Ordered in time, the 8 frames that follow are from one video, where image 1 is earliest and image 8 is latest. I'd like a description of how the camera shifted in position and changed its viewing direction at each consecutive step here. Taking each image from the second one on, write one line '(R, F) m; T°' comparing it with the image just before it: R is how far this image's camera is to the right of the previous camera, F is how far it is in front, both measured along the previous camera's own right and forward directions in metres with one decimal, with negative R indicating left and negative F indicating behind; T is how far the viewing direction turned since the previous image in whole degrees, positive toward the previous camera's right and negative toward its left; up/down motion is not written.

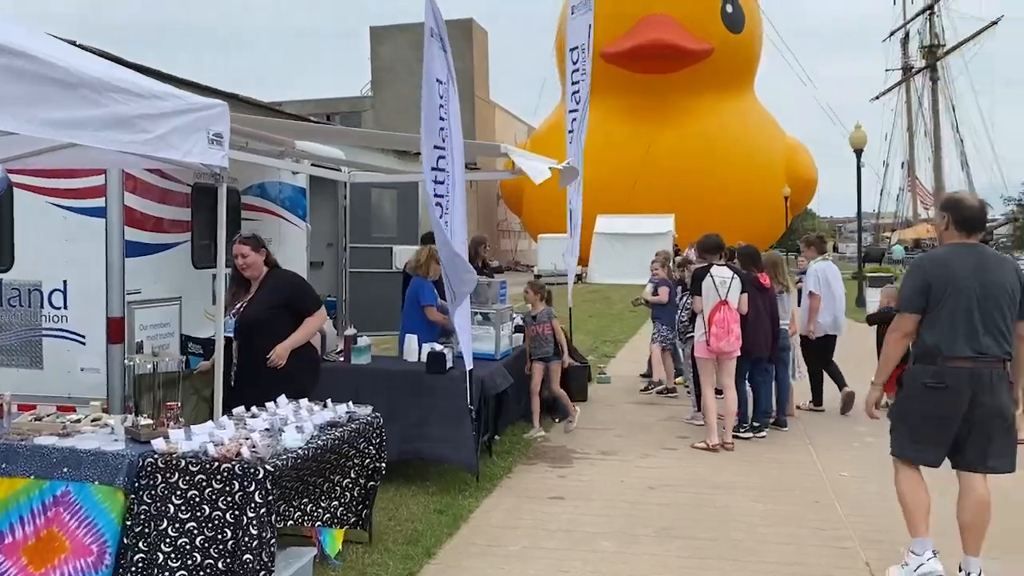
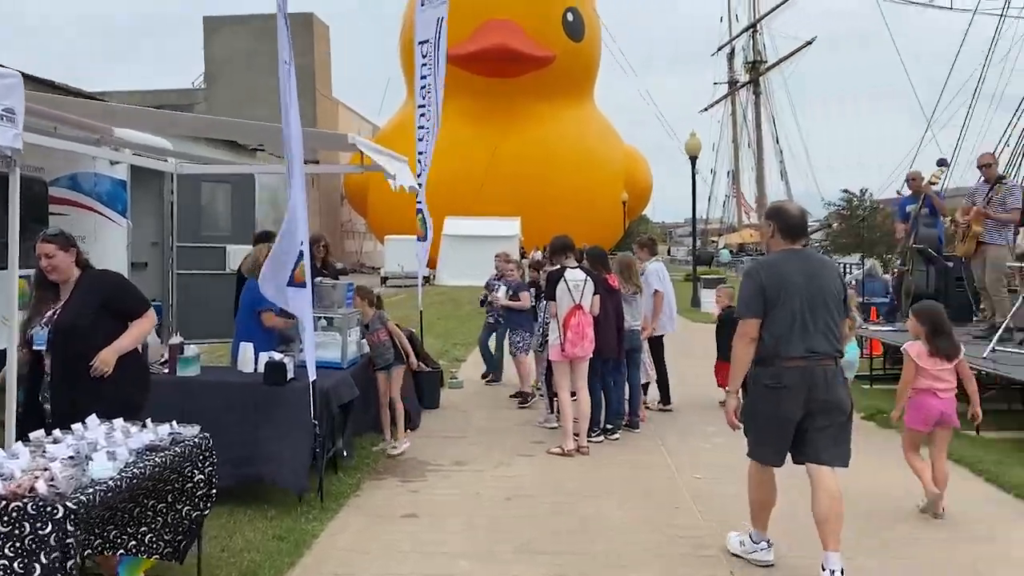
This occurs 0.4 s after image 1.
(0.0, +0.4) m; +10°
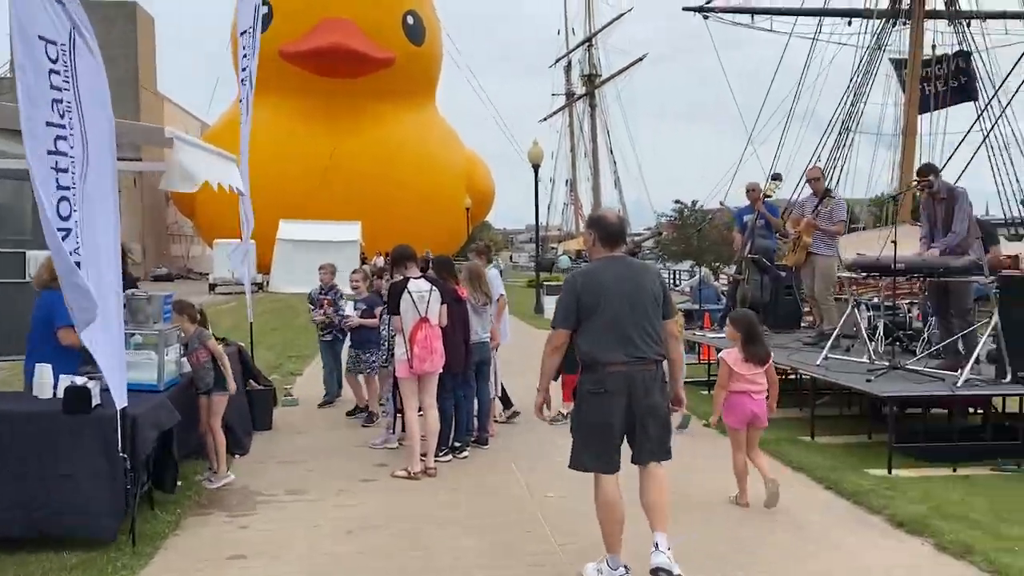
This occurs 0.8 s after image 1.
(0.0, +0.4) m; +10°
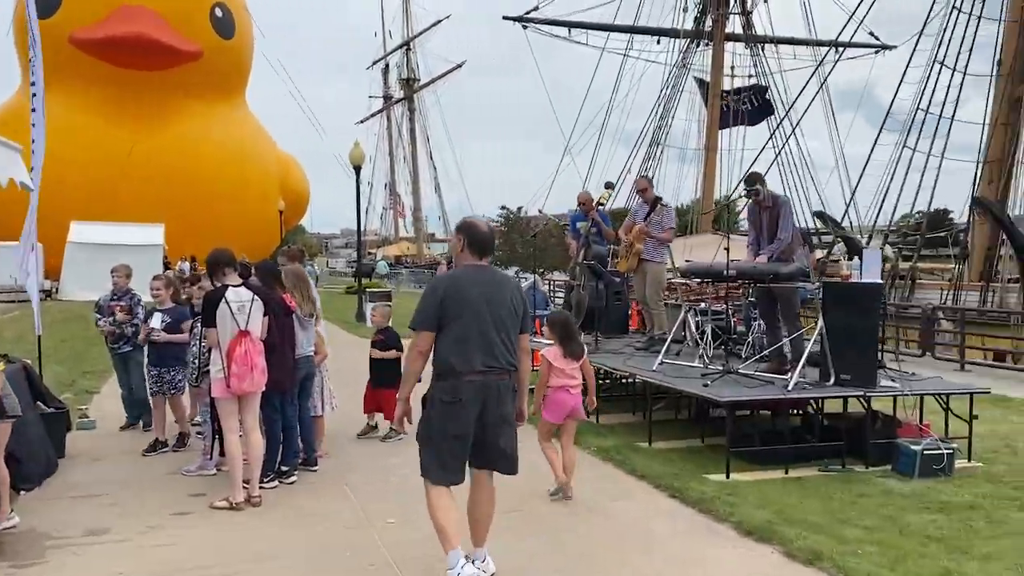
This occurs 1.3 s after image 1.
(-0.1, +0.4) m; +12°
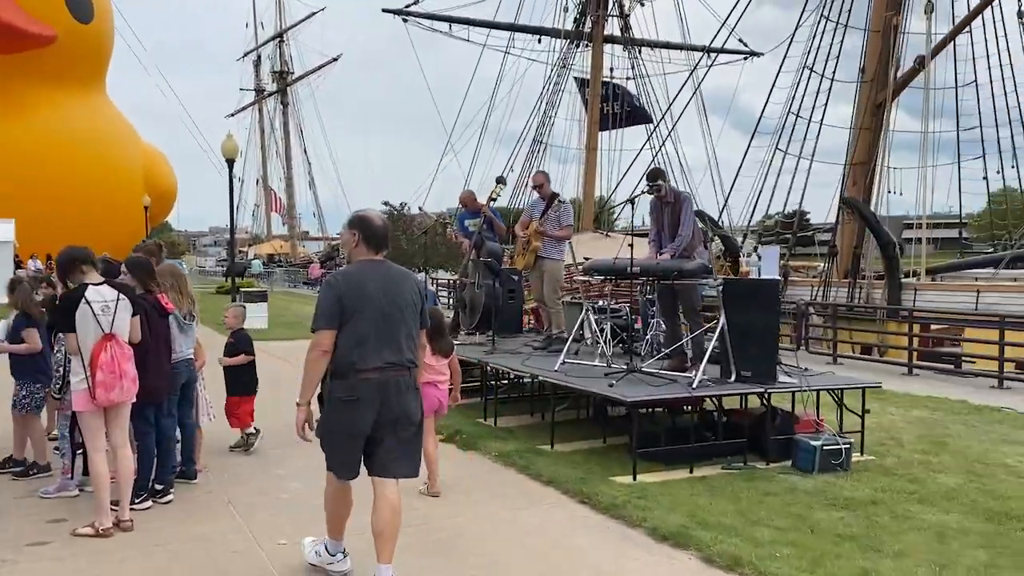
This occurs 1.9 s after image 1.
(-0.1, +0.3) m; +8°
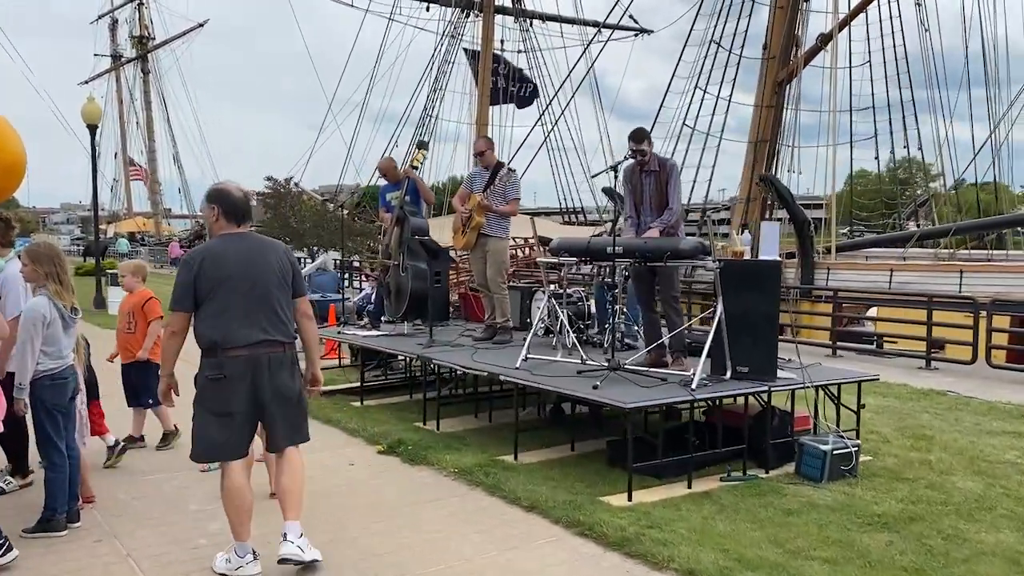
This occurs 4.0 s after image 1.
(-0.5, +1.1) m; +8°
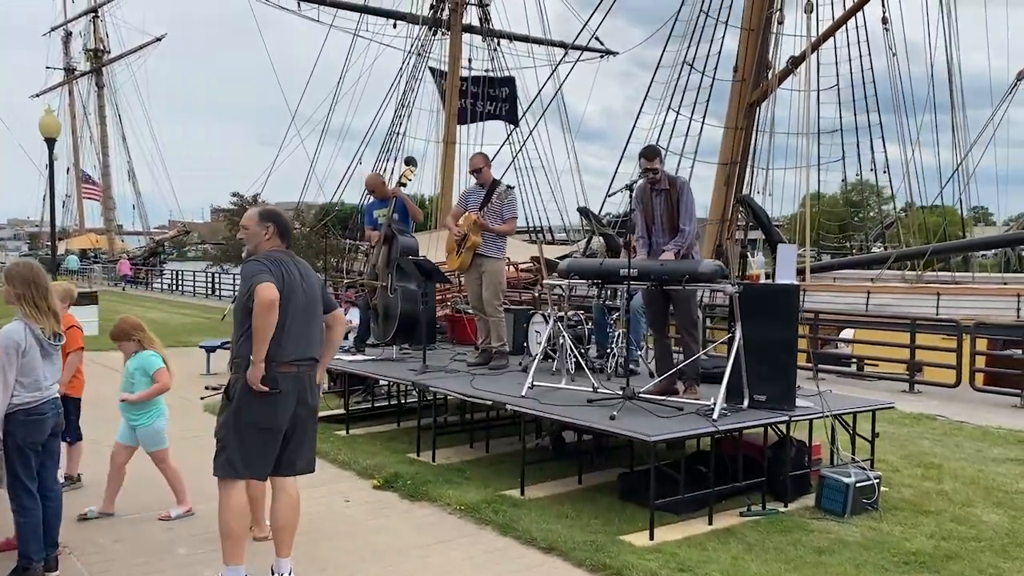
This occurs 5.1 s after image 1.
(-0.3, +0.3) m; +3°
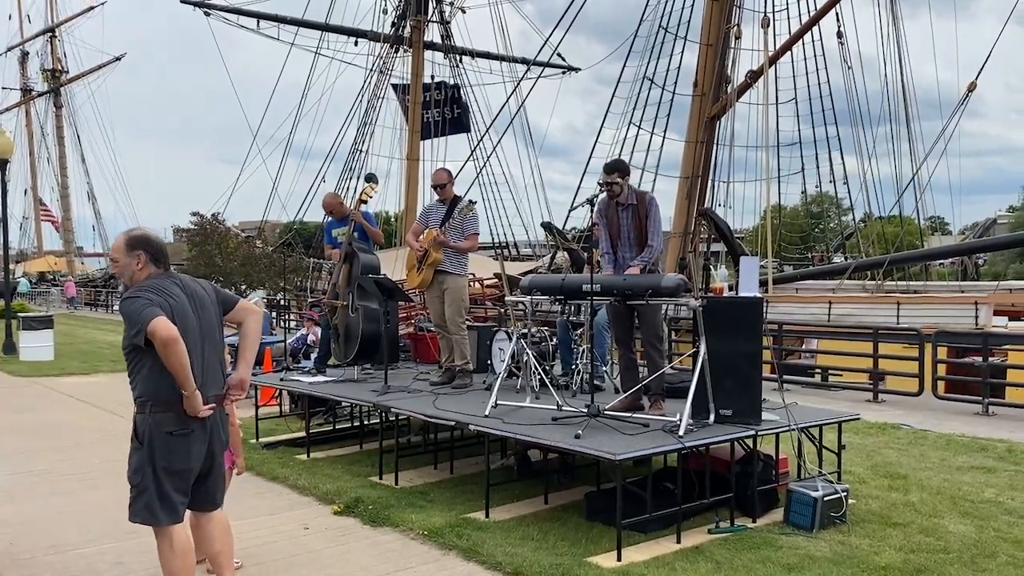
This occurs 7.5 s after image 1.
(0.0, +0.1) m; +2°
